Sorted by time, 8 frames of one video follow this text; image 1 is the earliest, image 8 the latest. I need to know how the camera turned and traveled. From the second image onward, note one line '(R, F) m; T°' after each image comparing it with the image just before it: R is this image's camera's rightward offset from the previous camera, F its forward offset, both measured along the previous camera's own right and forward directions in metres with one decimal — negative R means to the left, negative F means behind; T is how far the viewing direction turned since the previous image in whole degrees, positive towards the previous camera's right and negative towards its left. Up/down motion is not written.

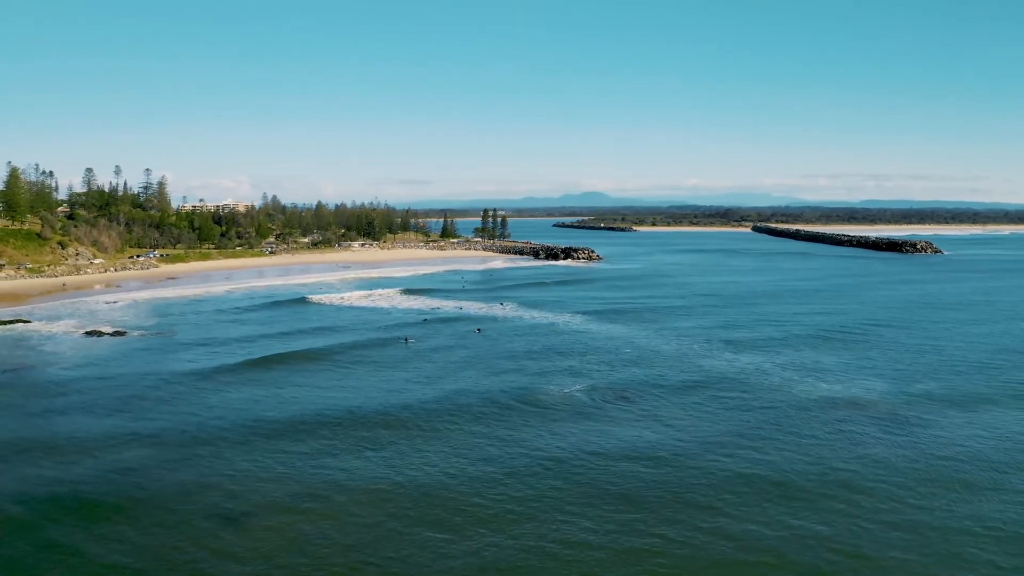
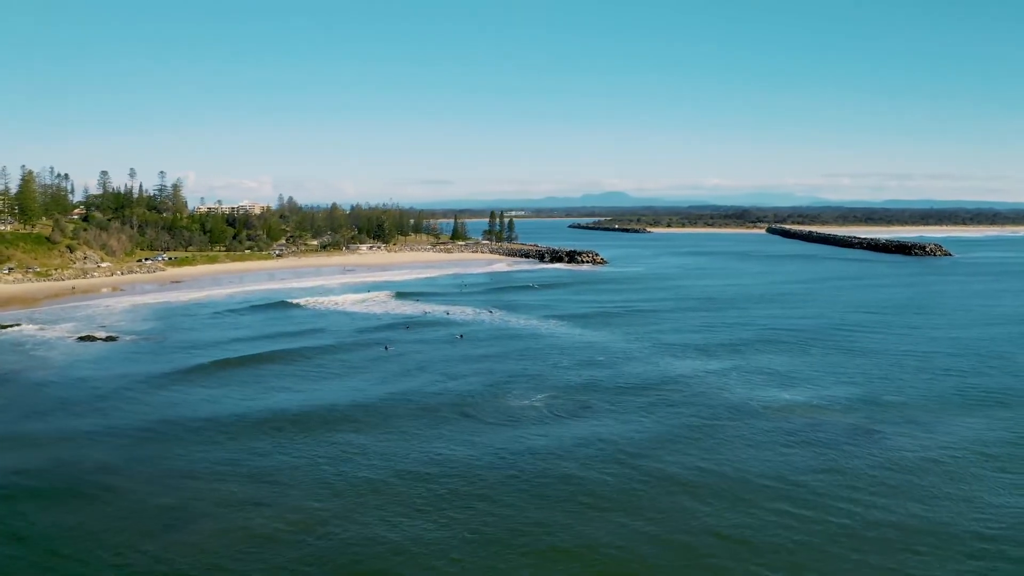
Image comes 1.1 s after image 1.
(+1.4, -0.5) m; -1°
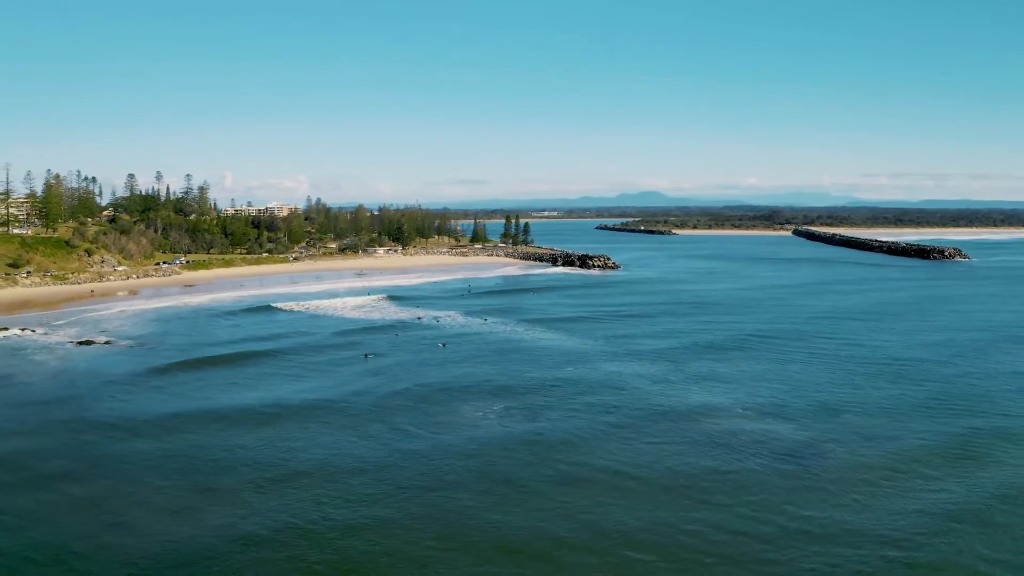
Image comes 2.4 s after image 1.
(+1.9, -0.7) m; -2°
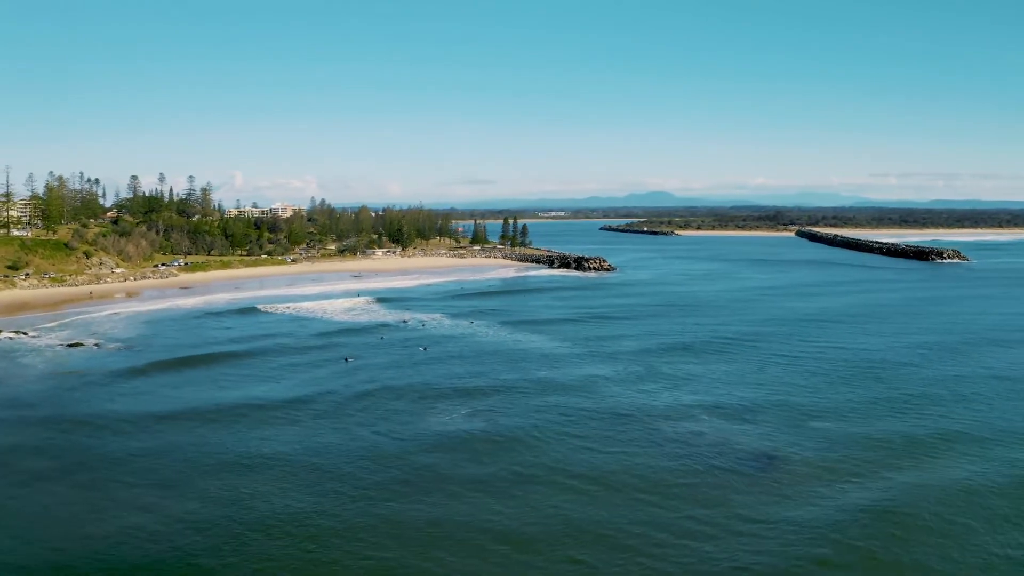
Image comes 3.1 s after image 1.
(+1.0, -0.5) m; 0°
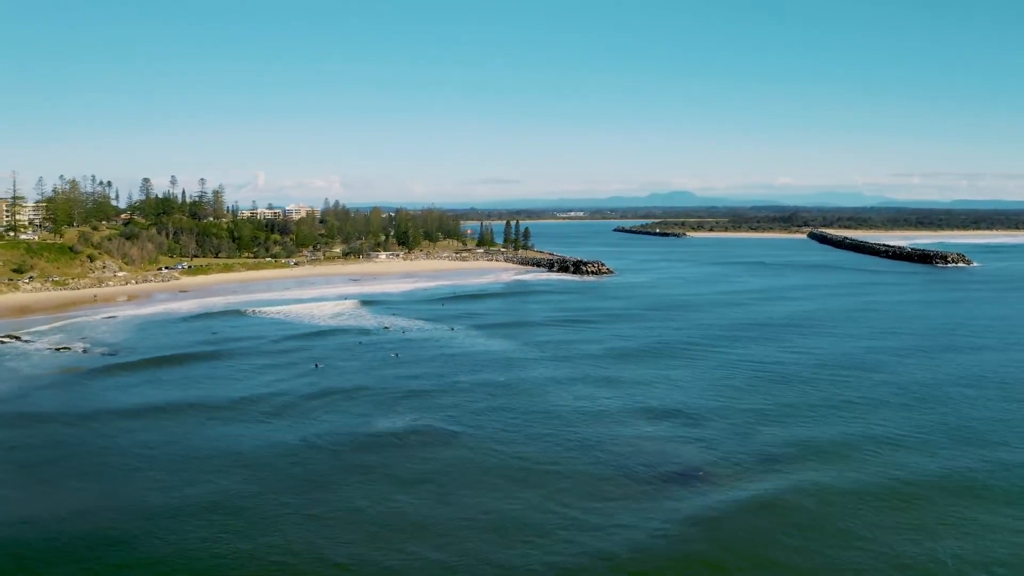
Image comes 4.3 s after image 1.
(+1.8, -0.8) m; -1°
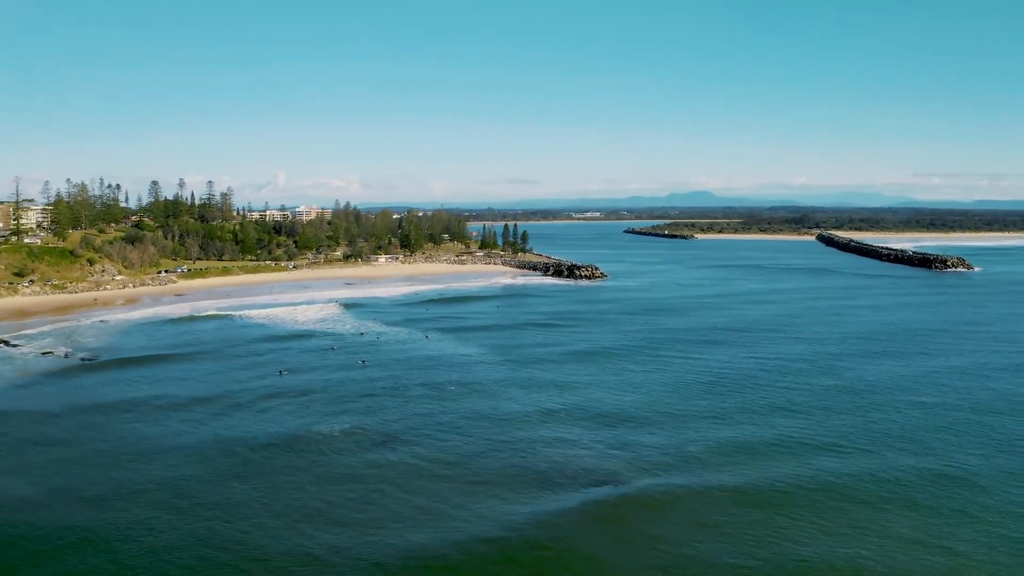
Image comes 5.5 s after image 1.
(+2.0, -1.0) m; -1°
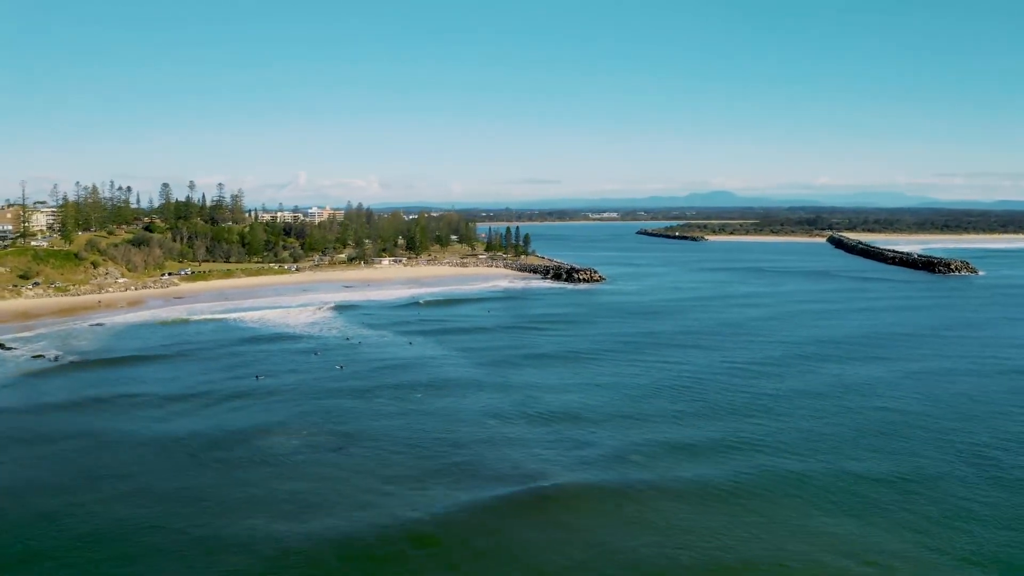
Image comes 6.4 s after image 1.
(+1.6, -0.7) m; -1°
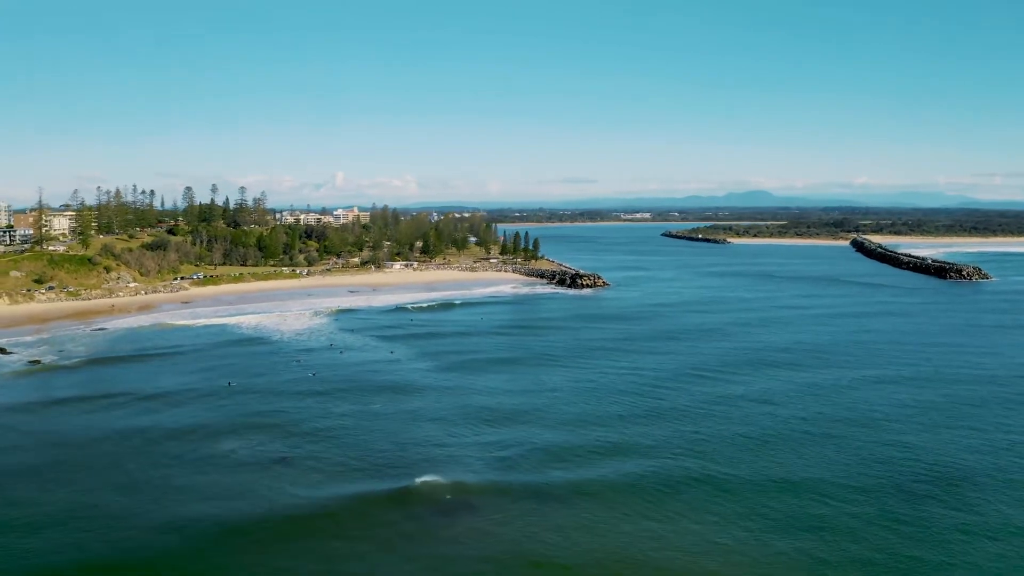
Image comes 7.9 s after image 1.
(+2.5, -0.9) m; -2°
